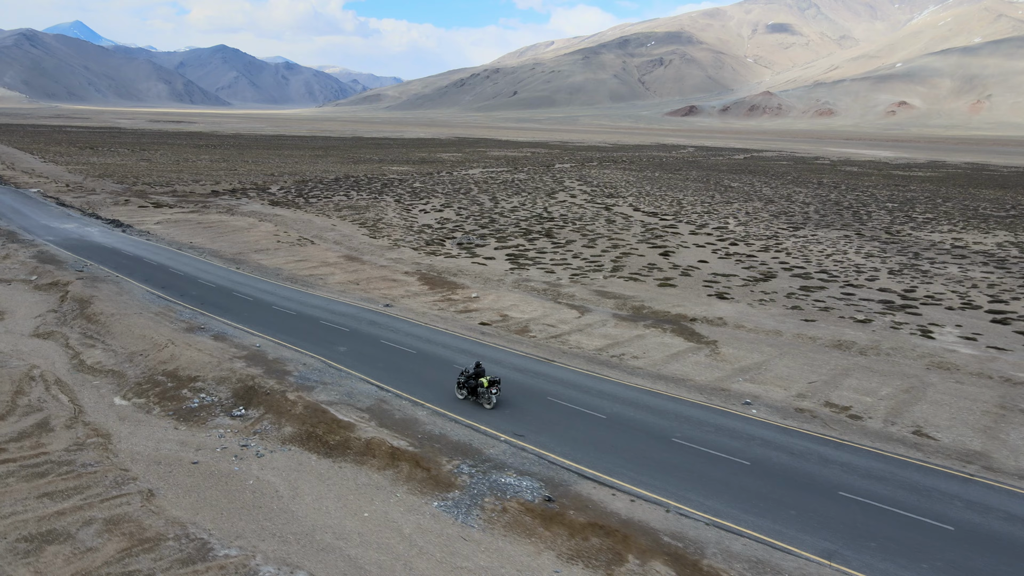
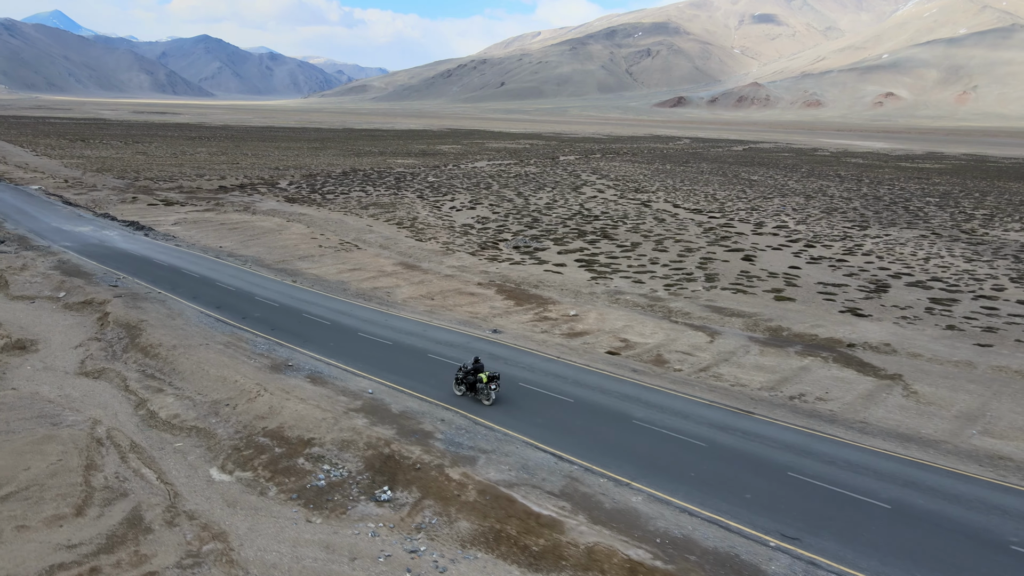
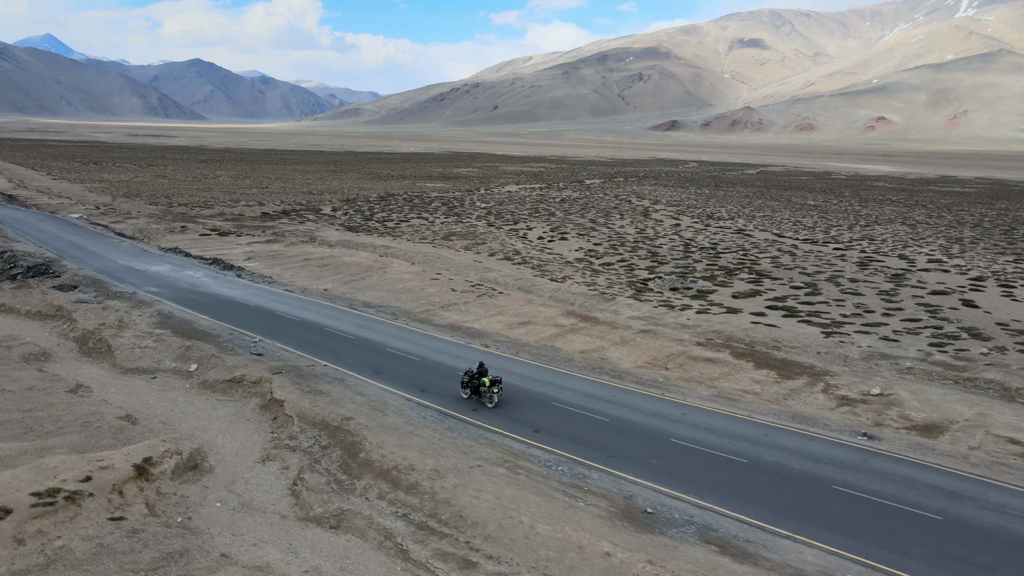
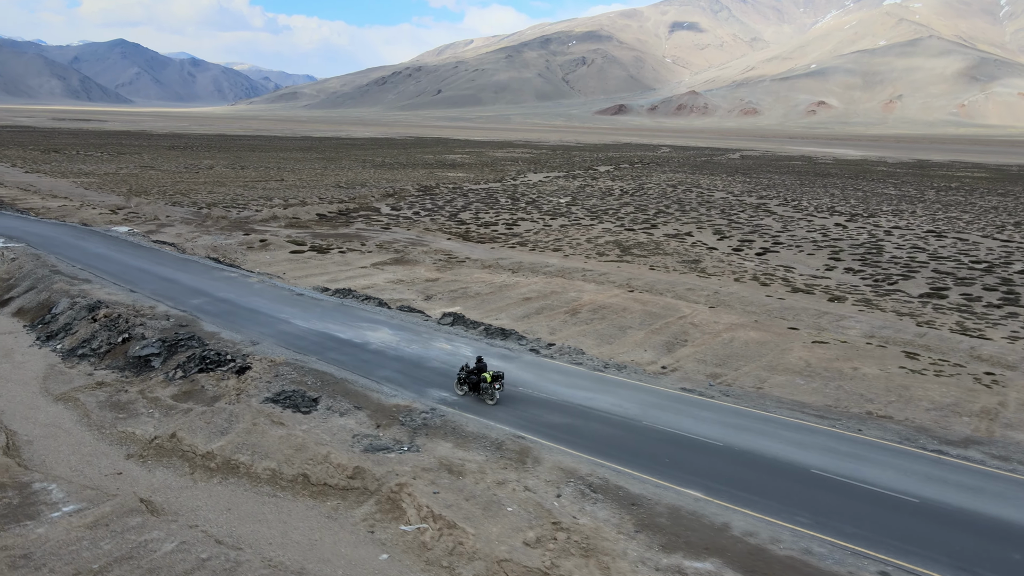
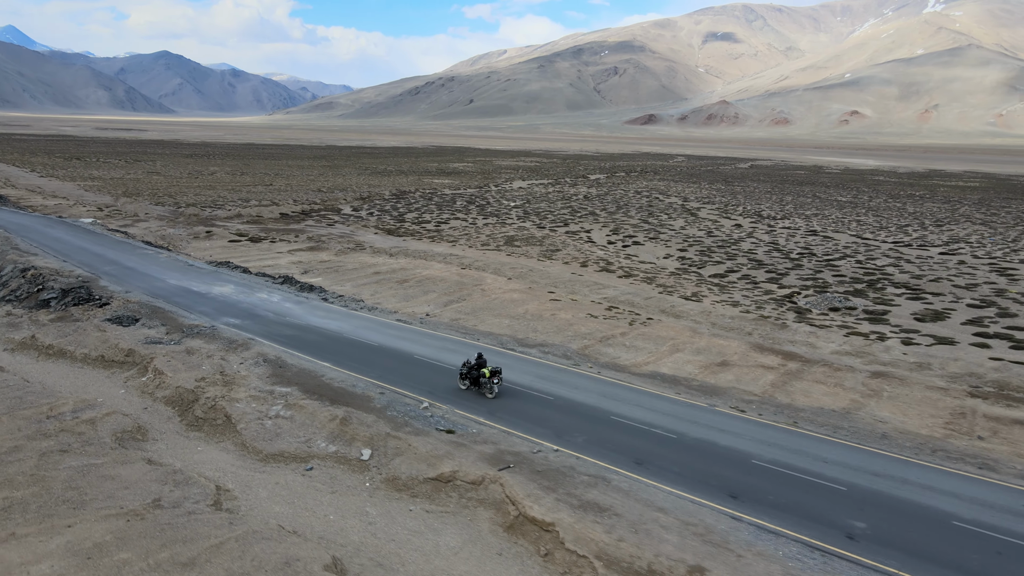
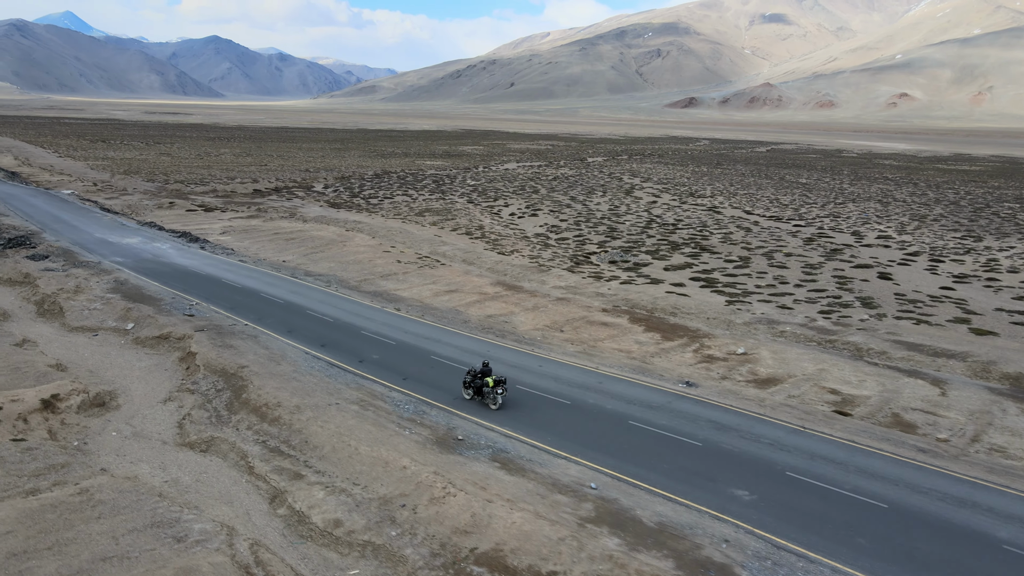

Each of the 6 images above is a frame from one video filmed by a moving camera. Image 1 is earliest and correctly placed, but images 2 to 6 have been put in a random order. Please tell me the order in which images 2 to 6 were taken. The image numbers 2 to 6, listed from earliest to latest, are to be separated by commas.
2, 6, 3, 5, 4
